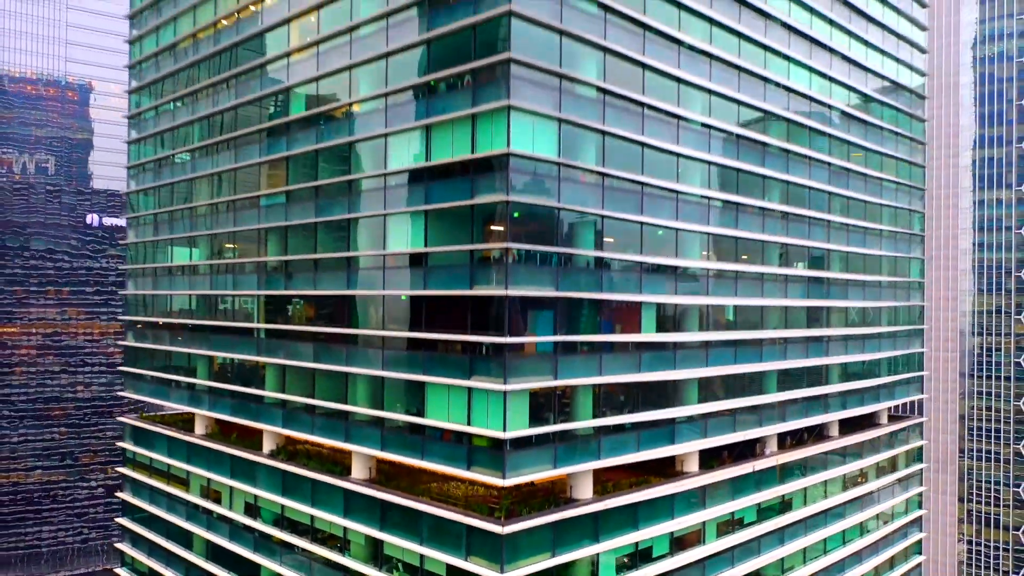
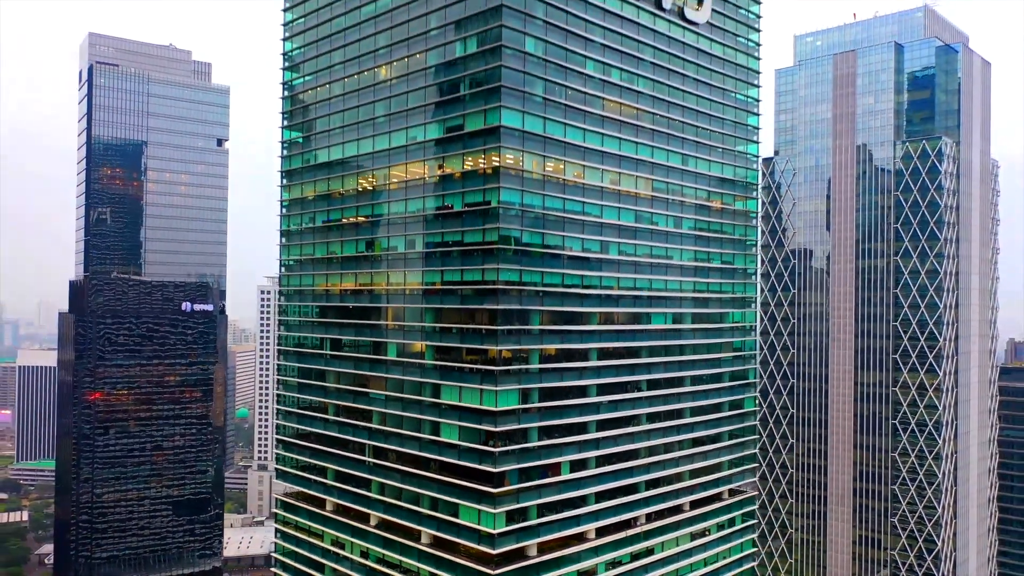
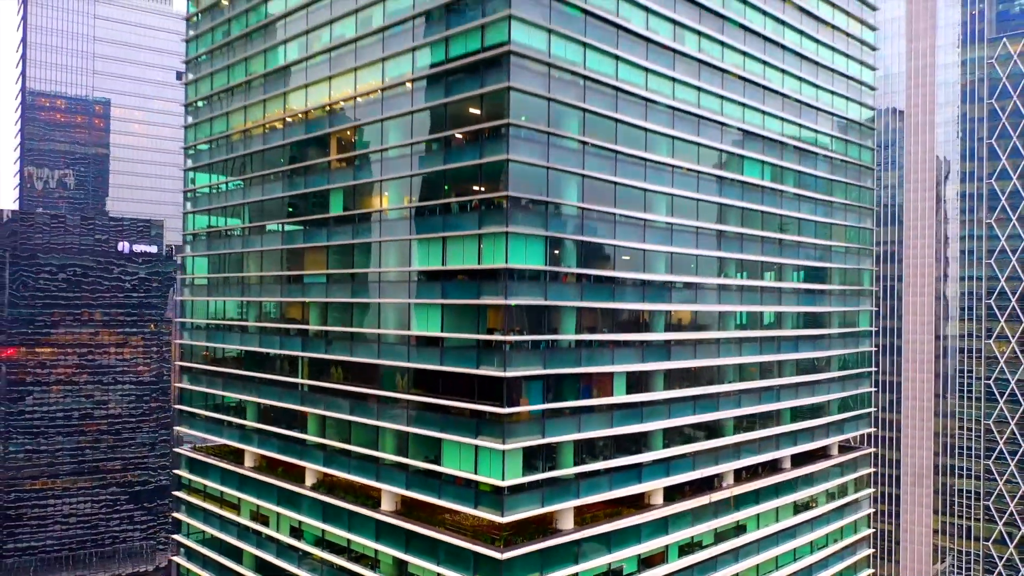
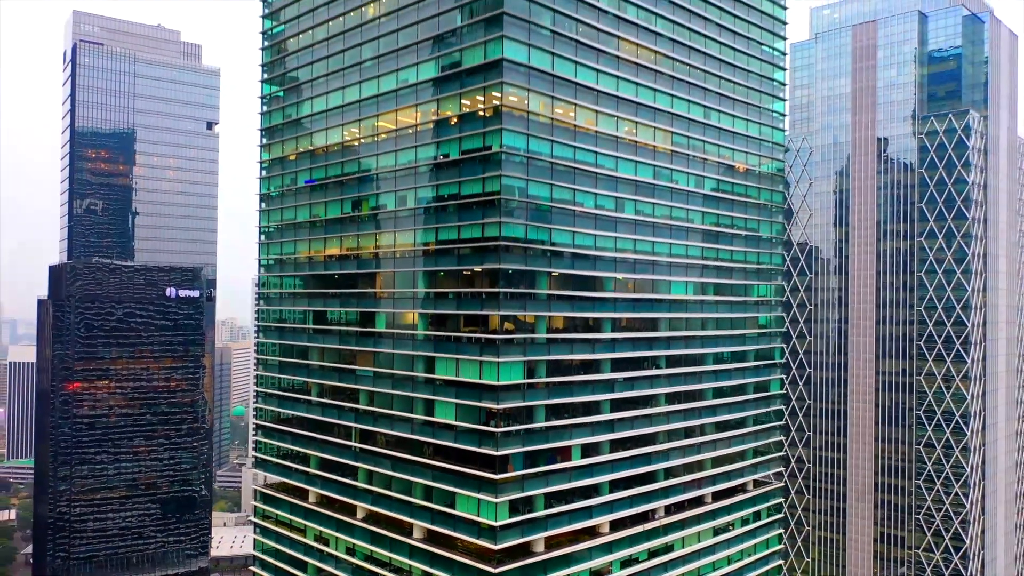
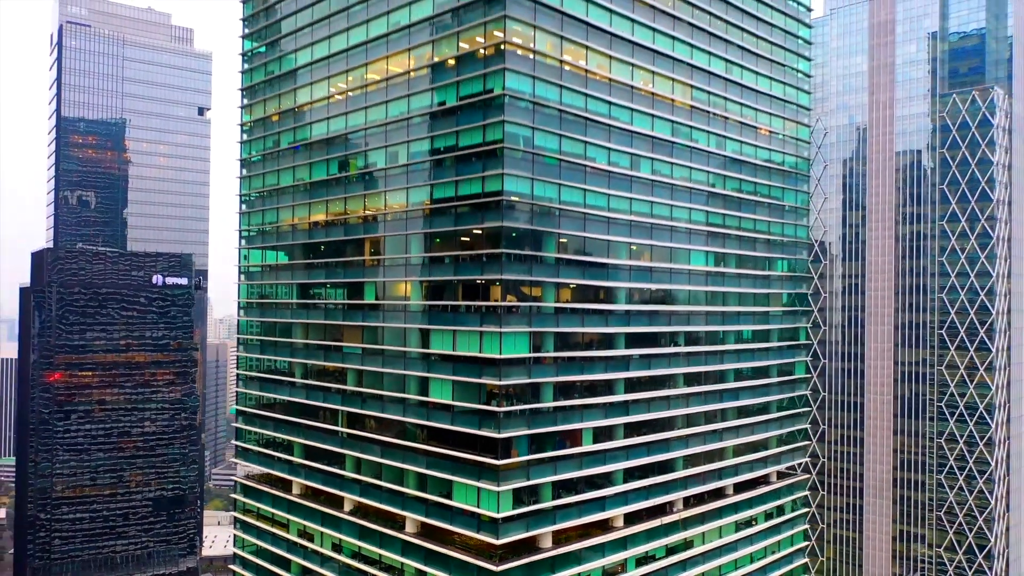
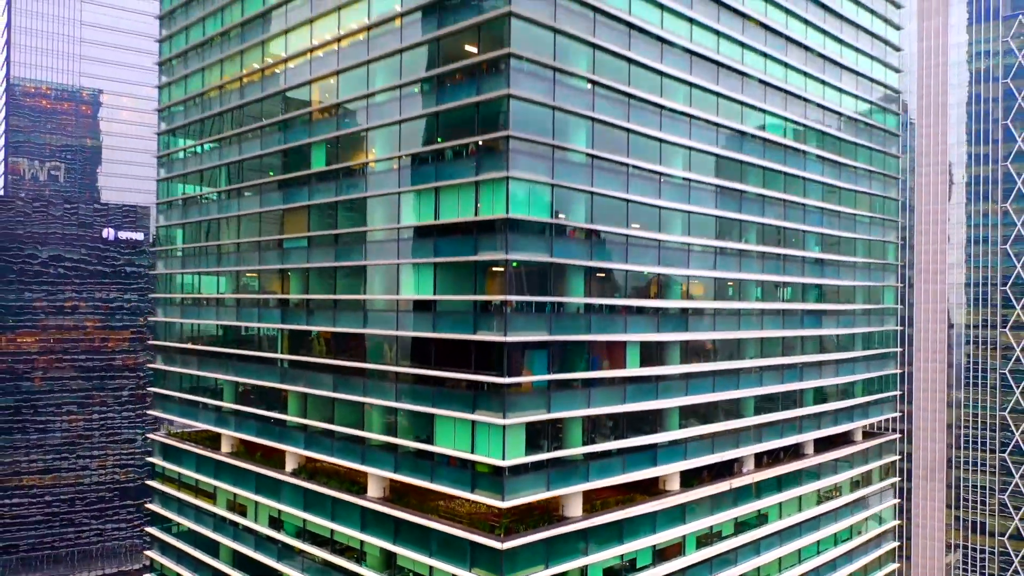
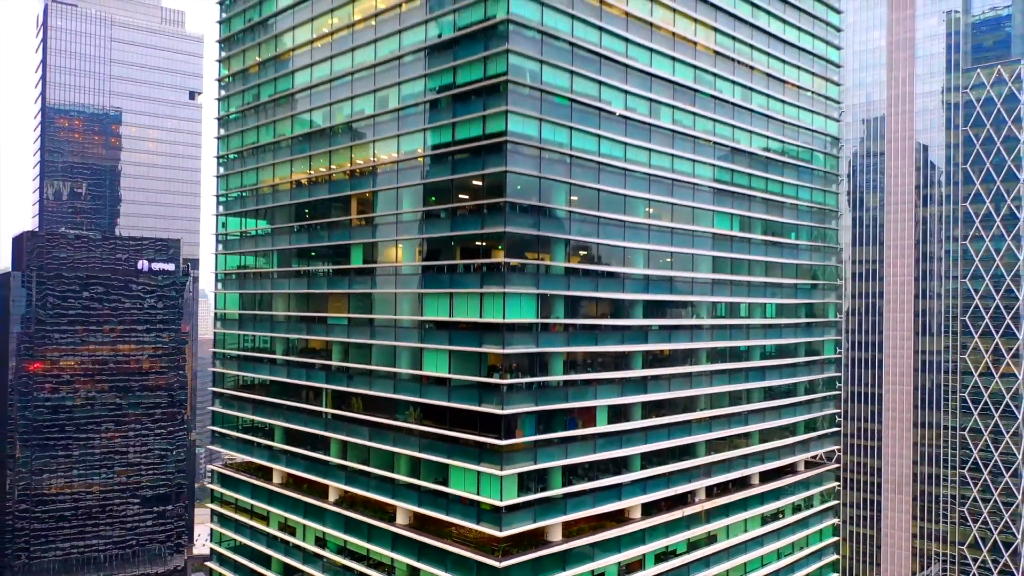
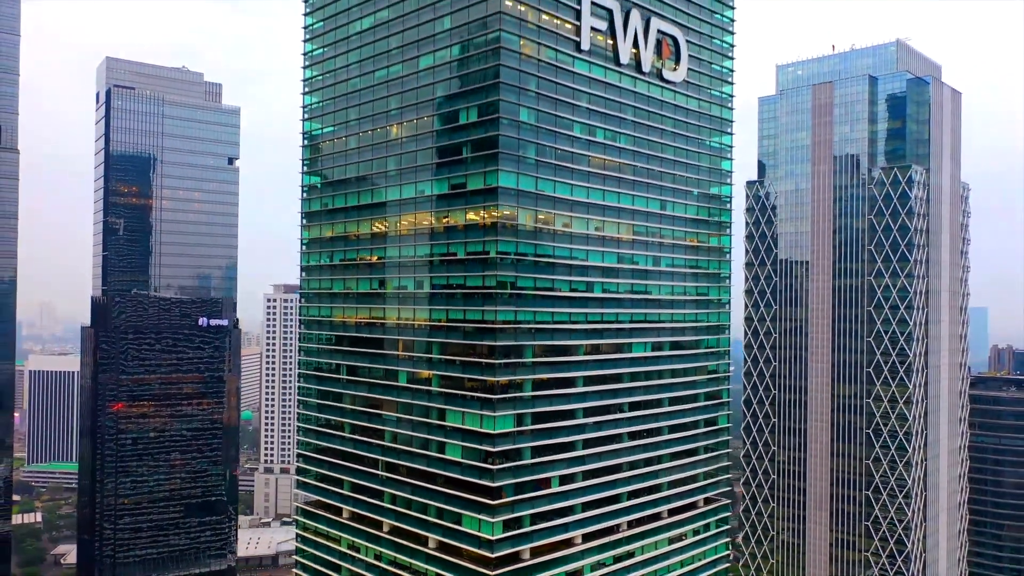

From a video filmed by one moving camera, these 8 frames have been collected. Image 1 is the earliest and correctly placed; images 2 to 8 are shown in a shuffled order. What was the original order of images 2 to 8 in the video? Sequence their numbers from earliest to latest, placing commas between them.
6, 3, 7, 5, 4, 2, 8
